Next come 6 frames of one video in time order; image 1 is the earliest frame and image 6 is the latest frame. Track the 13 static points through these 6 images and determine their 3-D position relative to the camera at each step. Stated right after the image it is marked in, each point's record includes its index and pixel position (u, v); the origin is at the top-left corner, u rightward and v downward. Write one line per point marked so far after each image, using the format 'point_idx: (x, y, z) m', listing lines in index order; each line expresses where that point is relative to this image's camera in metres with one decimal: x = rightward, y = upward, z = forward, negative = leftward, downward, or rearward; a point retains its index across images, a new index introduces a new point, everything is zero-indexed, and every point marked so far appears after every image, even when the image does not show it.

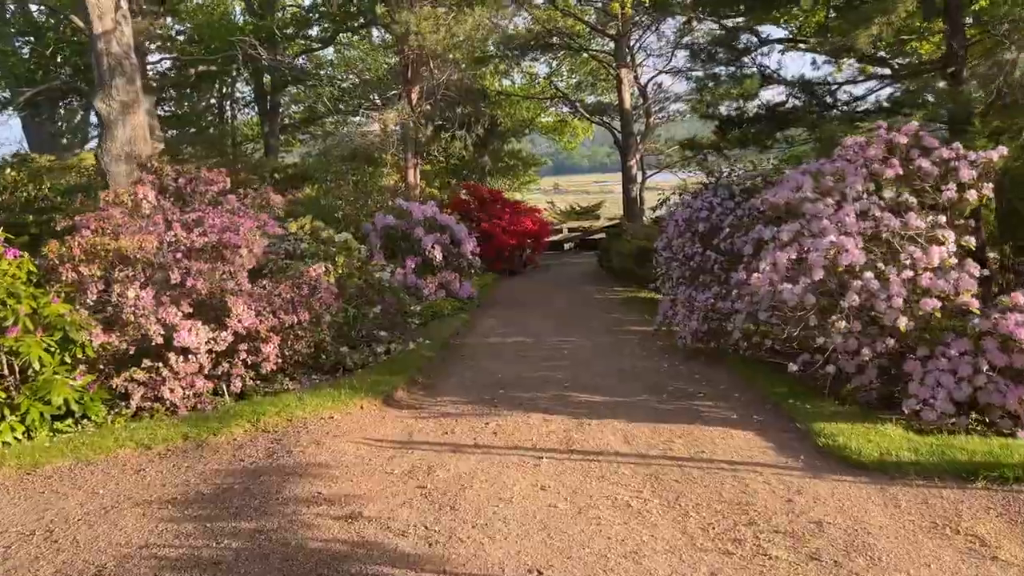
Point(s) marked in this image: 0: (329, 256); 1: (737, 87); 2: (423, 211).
0: (-1.7, +0.3, +7.2) m
1: (+2.5, +2.2, +8.2) m
2: (-1.2, +1.0, +10.3) m
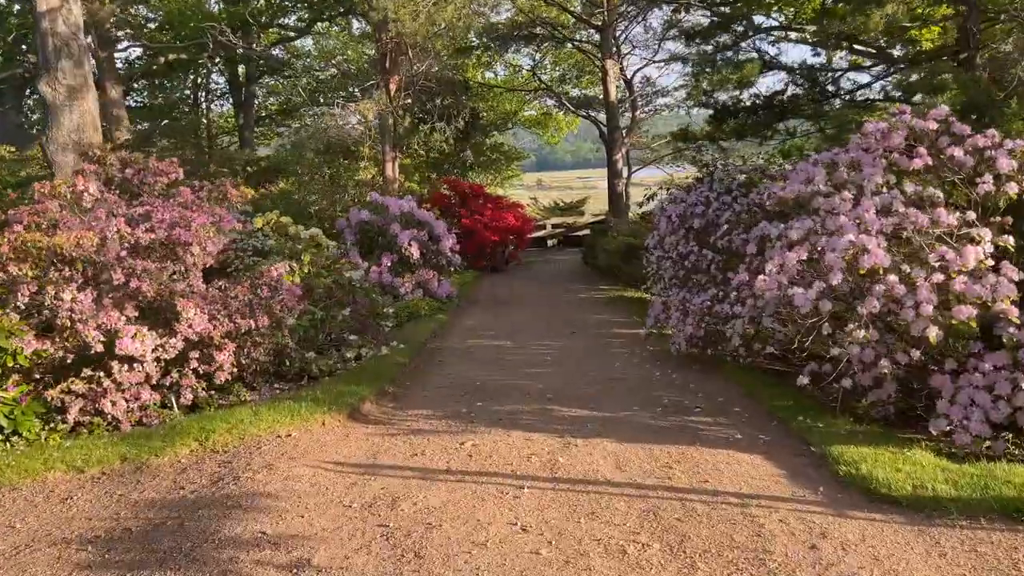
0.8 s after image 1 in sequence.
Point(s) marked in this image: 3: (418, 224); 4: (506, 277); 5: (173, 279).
0: (-1.9, +0.3, +6.6) m
1: (+2.3, +2.2, +7.7) m
2: (-1.4, +1.0, +9.8) m
3: (-1.2, +0.9, +10.1) m
4: (-0.1, +0.2, +12.9) m
5: (-2.3, +0.1, +5.1) m
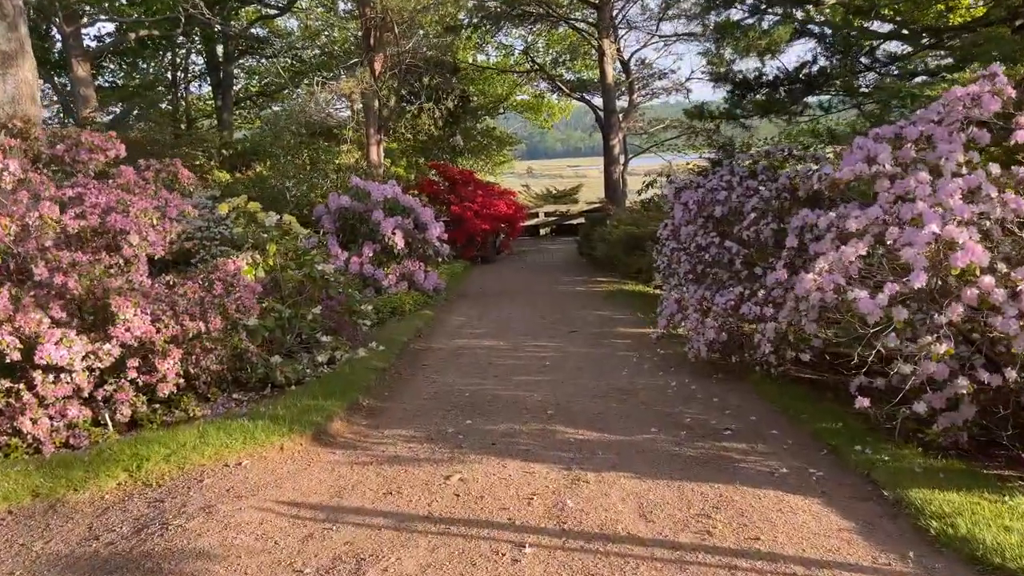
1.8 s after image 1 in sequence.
0: (-1.9, +0.3, +5.9) m
1: (+2.2, +2.2, +7.0) m
2: (-1.5, +1.1, +9.0) m
3: (-1.3, +1.0, +9.4) m
4: (-0.2, +0.3, +12.2) m
5: (-2.3, +0.1, +4.3) m
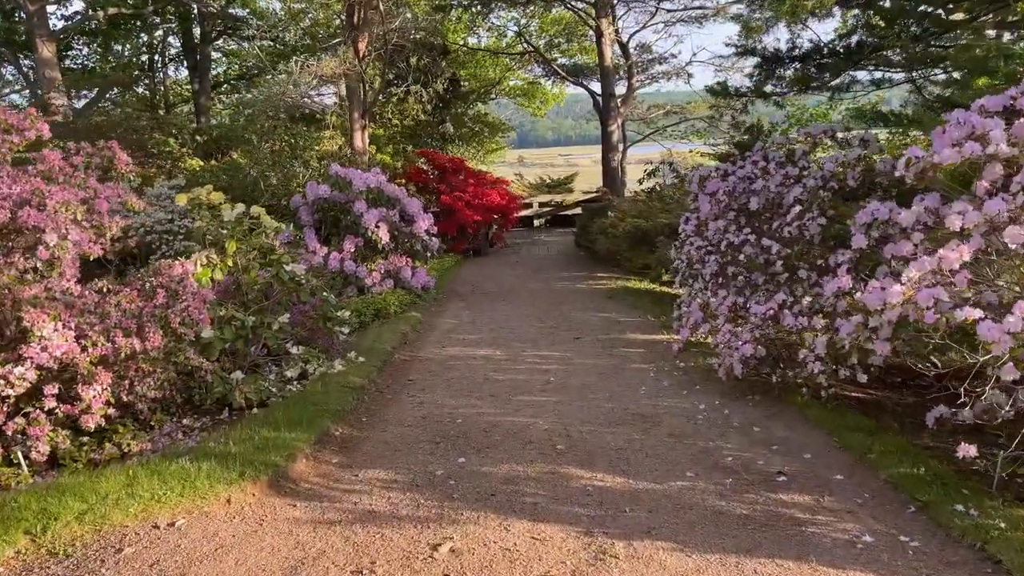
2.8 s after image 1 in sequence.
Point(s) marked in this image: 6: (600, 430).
0: (-2.0, +0.3, +5.1) m
1: (+2.2, +2.2, +6.3) m
2: (-1.6, +1.2, +8.2) m
3: (-1.4, +1.0, +8.6) m
4: (-0.3, +0.4, +11.4) m
5: (-2.3, 0.0, +3.6) m
6: (+0.4, -0.7, +3.7) m
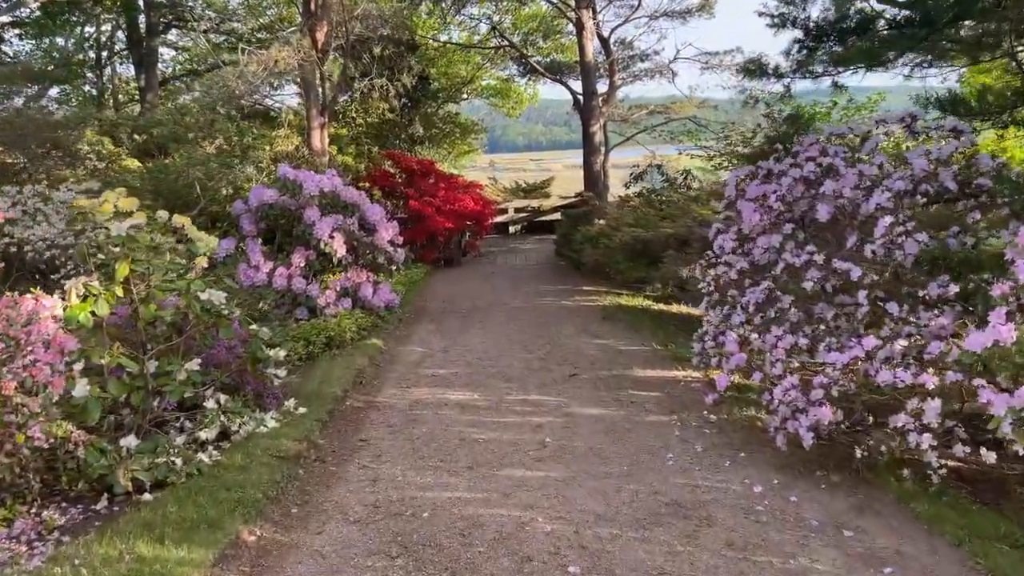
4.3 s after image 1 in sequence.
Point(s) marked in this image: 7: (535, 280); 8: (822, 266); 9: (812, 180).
0: (-2.0, +0.1, +3.9) m
1: (+2.0, +2.1, +5.3) m
2: (-1.8, +1.0, +7.0) m
3: (-1.6, +0.8, +7.4) m
4: (-0.7, +0.2, +10.3) m
5: (-2.3, -0.1, +2.4) m
6: (+0.4, -0.8, +2.6) m
7: (+0.3, +0.1, +9.6) m
8: (+1.3, +0.1, +3.2) m
9: (+1.3, +0.5, +3.4) m
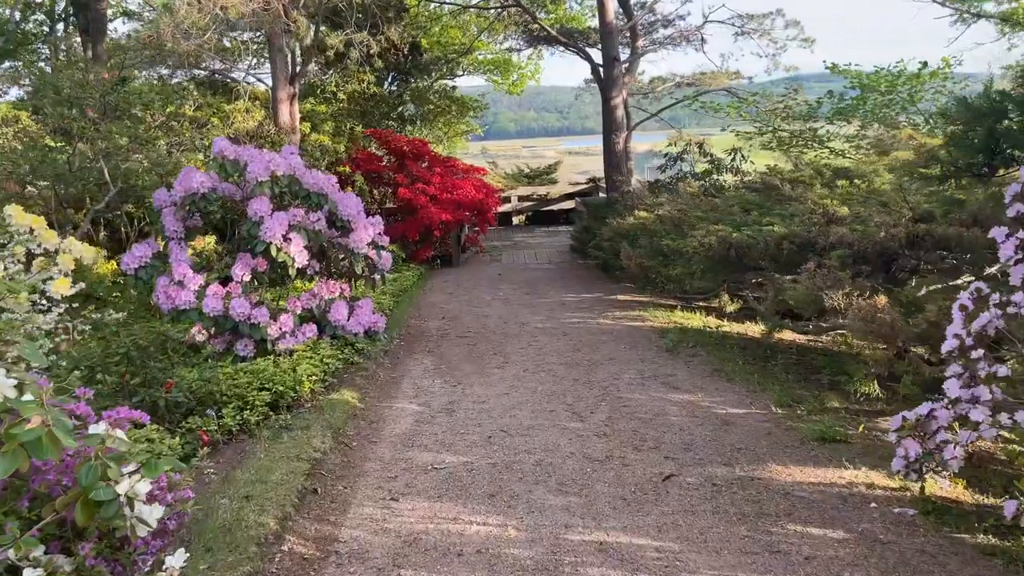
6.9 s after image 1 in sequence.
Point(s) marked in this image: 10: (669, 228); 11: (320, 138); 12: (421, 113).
0: (-1.8, -0.1, +1.9) m
1: (+2.2, +1.9, +3.3) m
2: (-1.6, +0.8, +5.0) m
3: (-1.4, +0.6, +5.4) m
4: (-0.5, +0.1, +8.3) m
5: (-2.1, -0.4, +0.4) m
6: (+0.6, -1.0, +0.6) m
7: (+0.5, 0.0, +7.6) m
8: (+1.5, -0.1, +1.2) m
9: (+1.5, +0.3, +1.4) m
10: (+1.3, +0.5, +6.3) m
11: (-2.6, +2.0, +10.4) m
12: (-1.6, +3.1, +13.3) m
